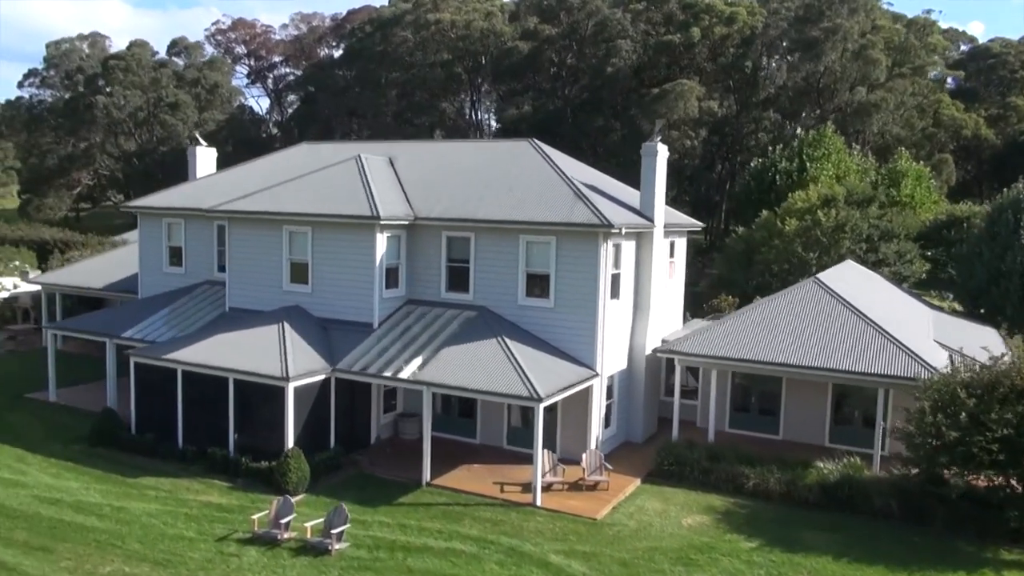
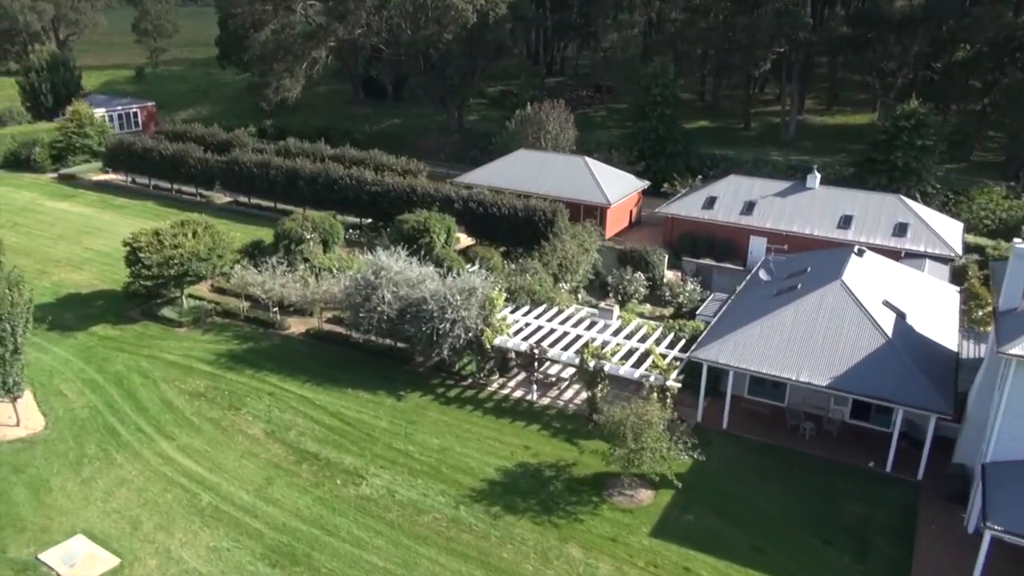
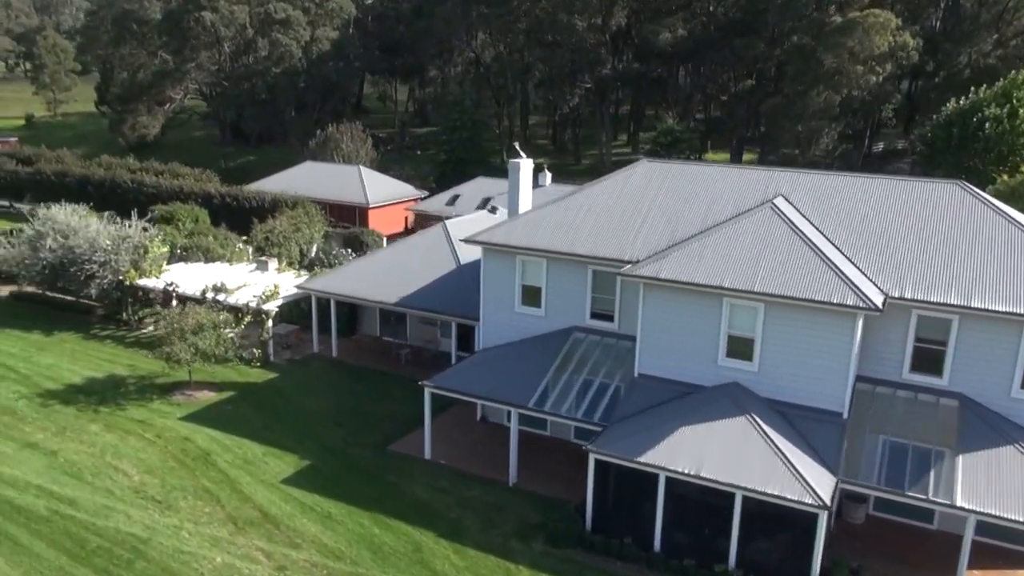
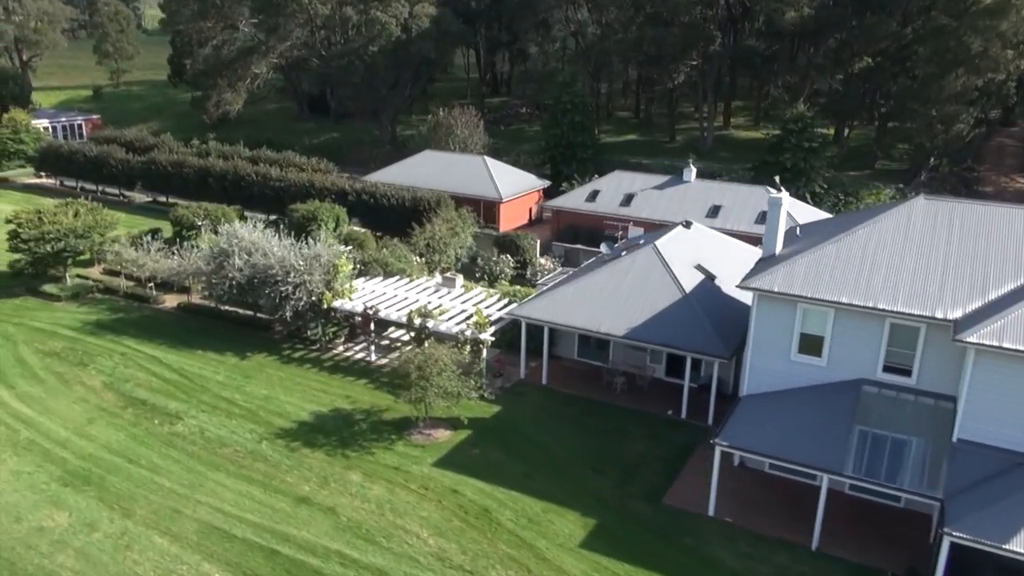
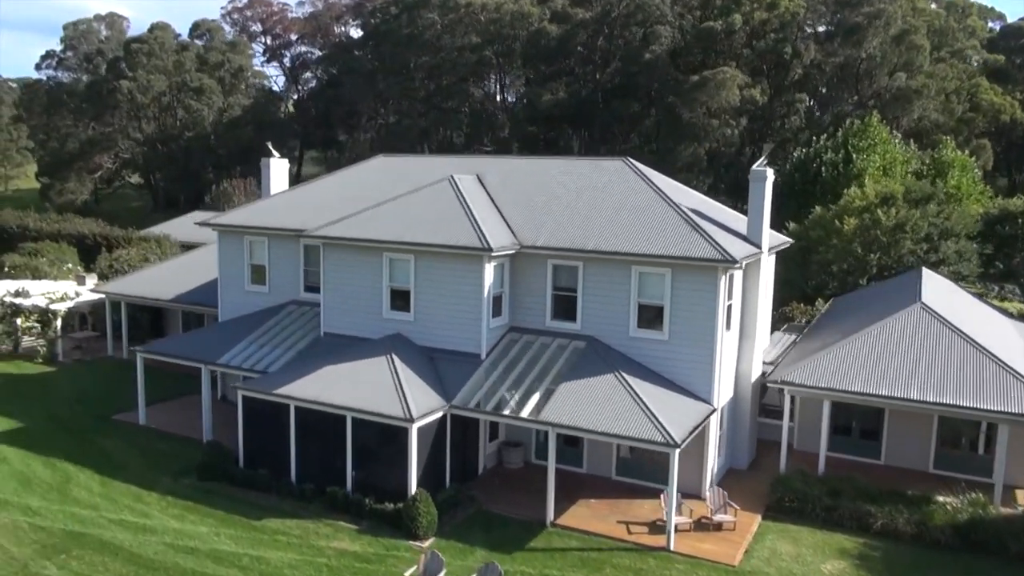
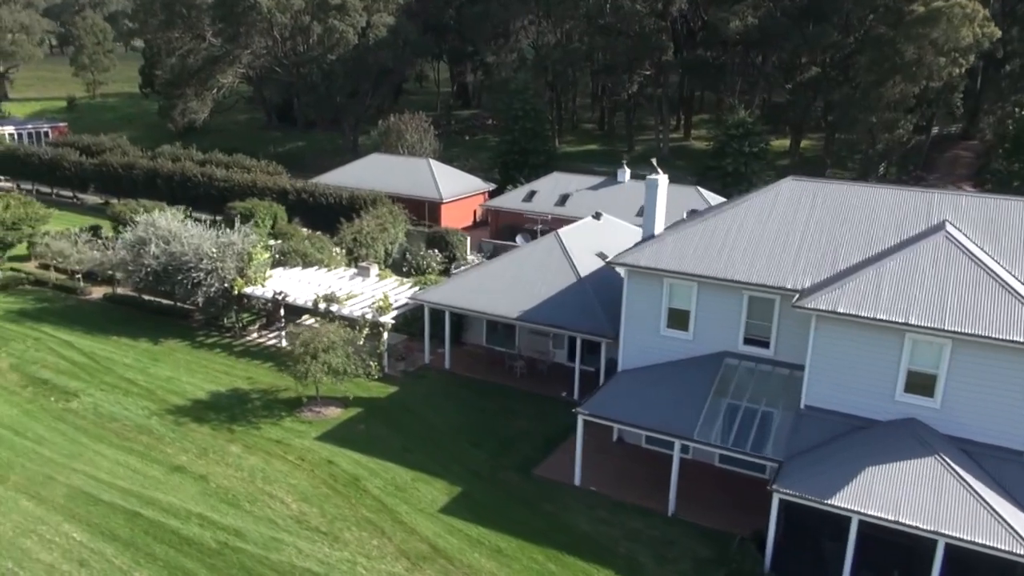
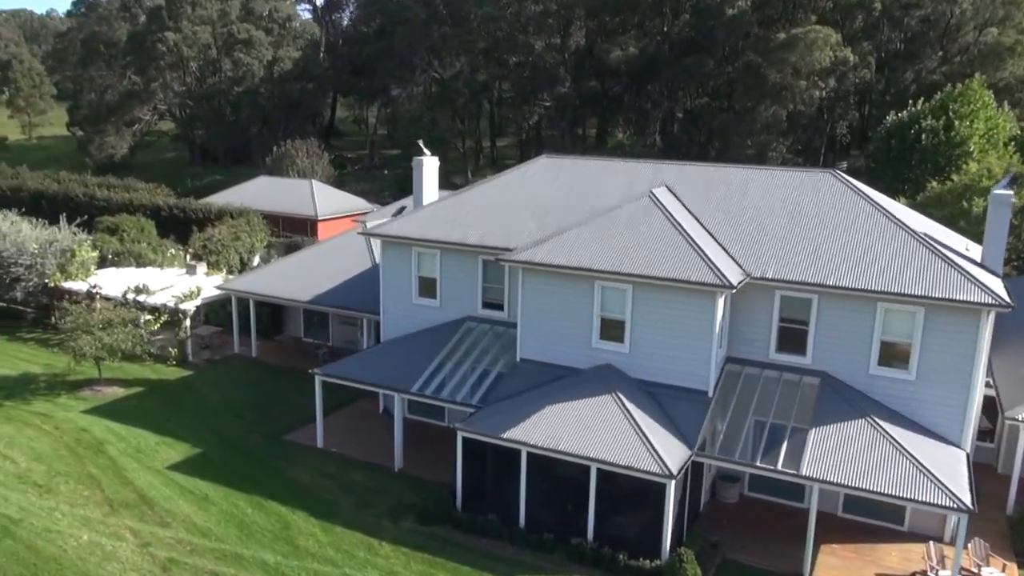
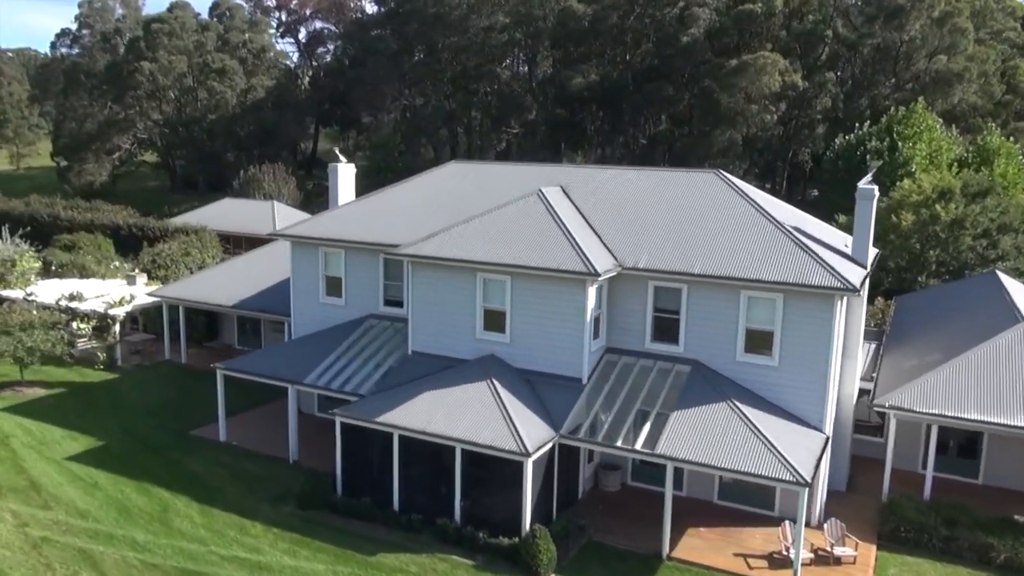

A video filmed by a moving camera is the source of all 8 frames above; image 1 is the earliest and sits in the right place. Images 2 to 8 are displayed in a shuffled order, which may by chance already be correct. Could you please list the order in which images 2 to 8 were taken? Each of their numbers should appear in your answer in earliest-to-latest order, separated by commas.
5, 8, 7, 3, 6, 4, 2
